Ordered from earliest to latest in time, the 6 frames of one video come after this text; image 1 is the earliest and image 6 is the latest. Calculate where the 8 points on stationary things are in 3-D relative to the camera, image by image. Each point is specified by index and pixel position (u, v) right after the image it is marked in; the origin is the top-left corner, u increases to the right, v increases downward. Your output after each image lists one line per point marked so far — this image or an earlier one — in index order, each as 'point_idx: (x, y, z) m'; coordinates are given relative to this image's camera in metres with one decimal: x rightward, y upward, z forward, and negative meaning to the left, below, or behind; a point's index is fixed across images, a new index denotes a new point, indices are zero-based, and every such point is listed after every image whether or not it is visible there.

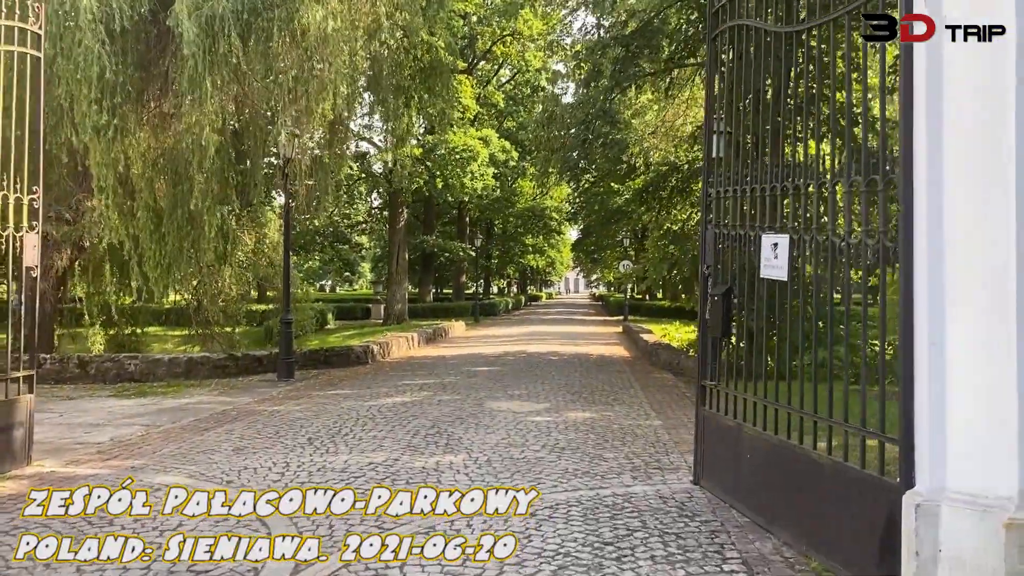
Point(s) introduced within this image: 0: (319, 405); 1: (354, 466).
0: (-2.1, -1.3, +9.3) m
1: (-1.1, -1.3, +6.1) m
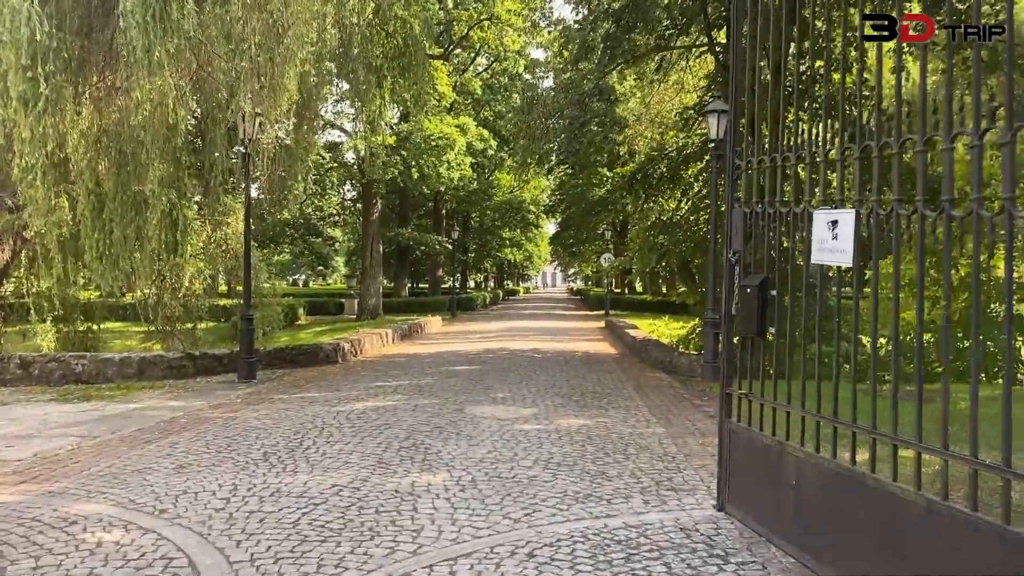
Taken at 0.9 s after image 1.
0: (-2.3, -1.2, +8.3) m
1: (-1.2, -1.2, +5.1) m
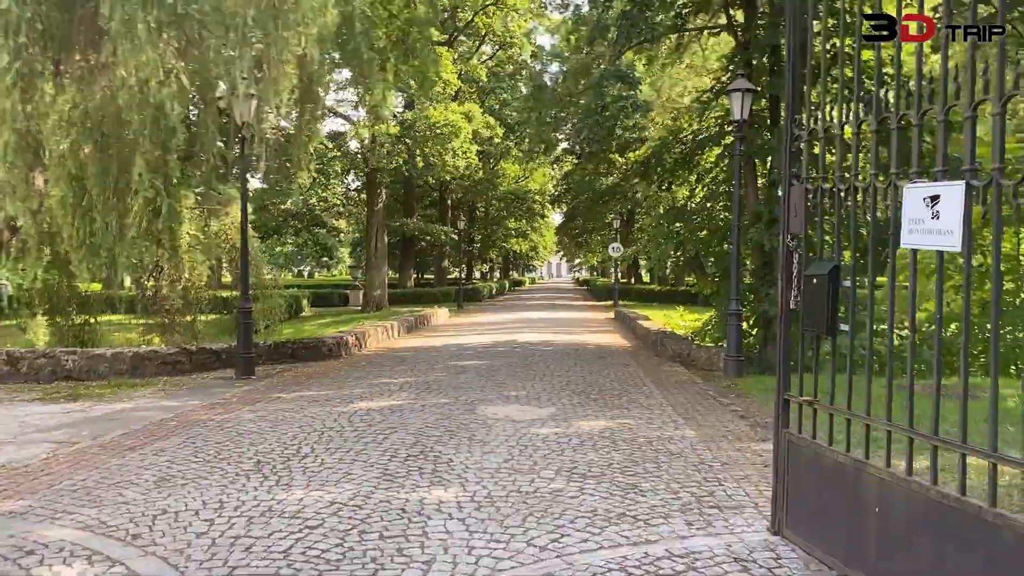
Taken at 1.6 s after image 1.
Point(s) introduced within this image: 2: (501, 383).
0: (-2.1, -1.1, +7.7) m
1: (-1.1, -1.2, +4.5) m
2: (-0.1, -1.1, +9.4) m
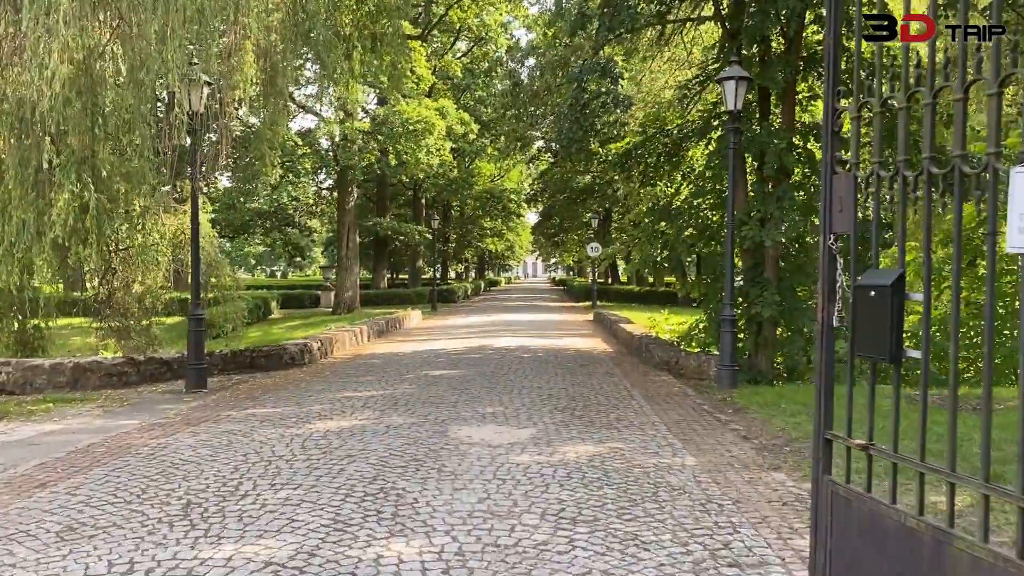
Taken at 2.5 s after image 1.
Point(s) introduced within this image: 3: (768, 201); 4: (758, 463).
0: (-2.3, -1.2, +6.9) m
1: (-1.2, -1.2, +3.7) m
2: (-0.4, -1.1, +8.6) m
3: (+3.6, +1.2, +12.0) m
4: (+1.7, -1.2, +5.8) m
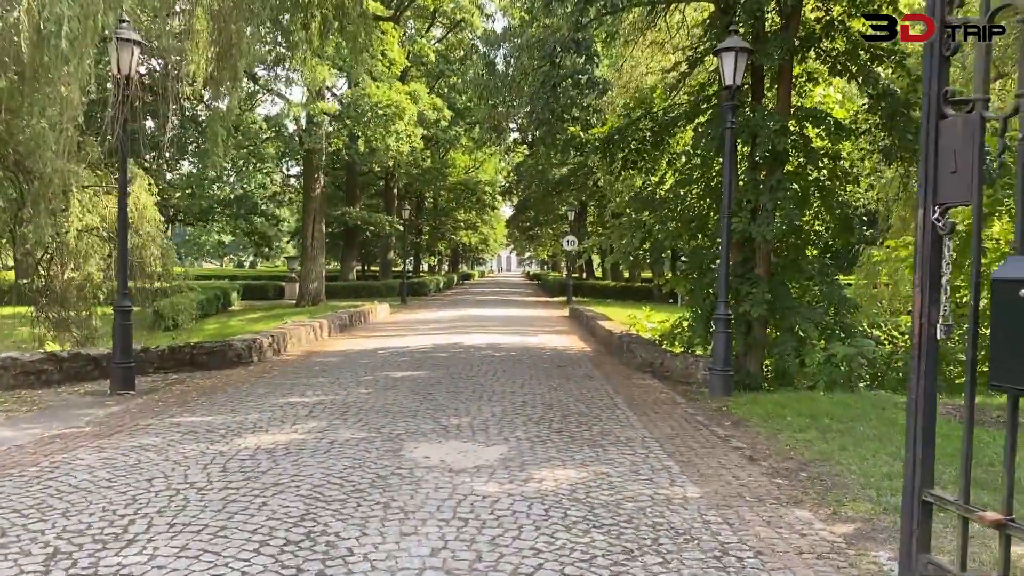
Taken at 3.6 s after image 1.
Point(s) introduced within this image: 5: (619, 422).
0: (-2.6, -1.1, +5.7) m
1: (-1.3, -1.2, +2.6) m
2: (-0.6, -1.0, +7.5) m
3: (+3.2, +1.3, +11.0) m
4: (+1.5, -1.2, +4.8) m
5: (+0.9, -1.1, +6.9) m
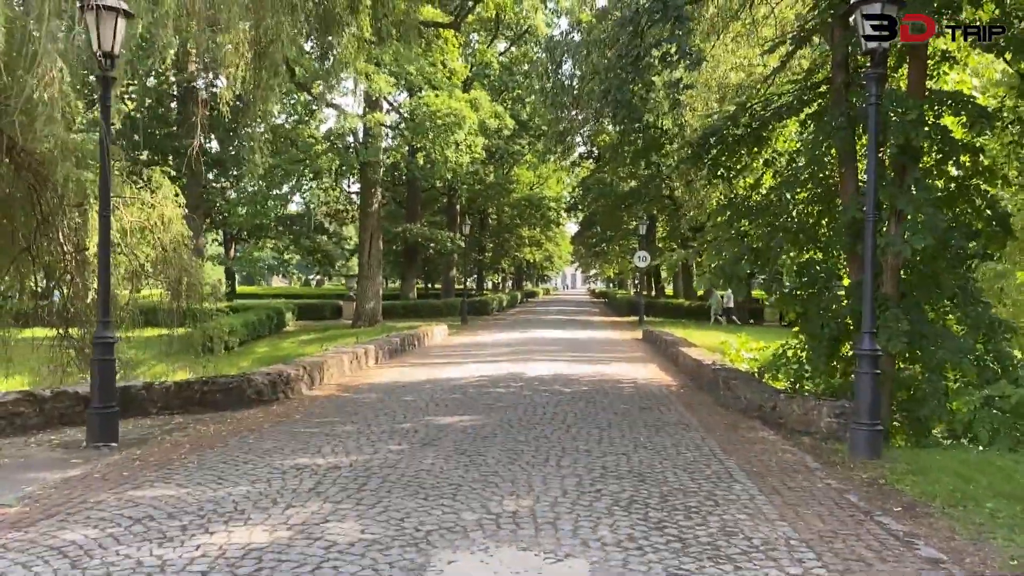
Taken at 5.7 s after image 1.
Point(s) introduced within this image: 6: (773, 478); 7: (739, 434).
0: (-2.2, -1.3, +4.0) m
1: (-1.2, -1.3, +0.7) m
2: (-0.1, -1.2, +5.6) m
3: (+4.0, +1.0, +8.8) m
4: (+1.8, -1.3, +2.7) m
5: (+1.3, -1.3, +4.9) m
6: (+1.8, -1.3, +5.8) m
7: (+2.0, -1.3, +7.6) m
